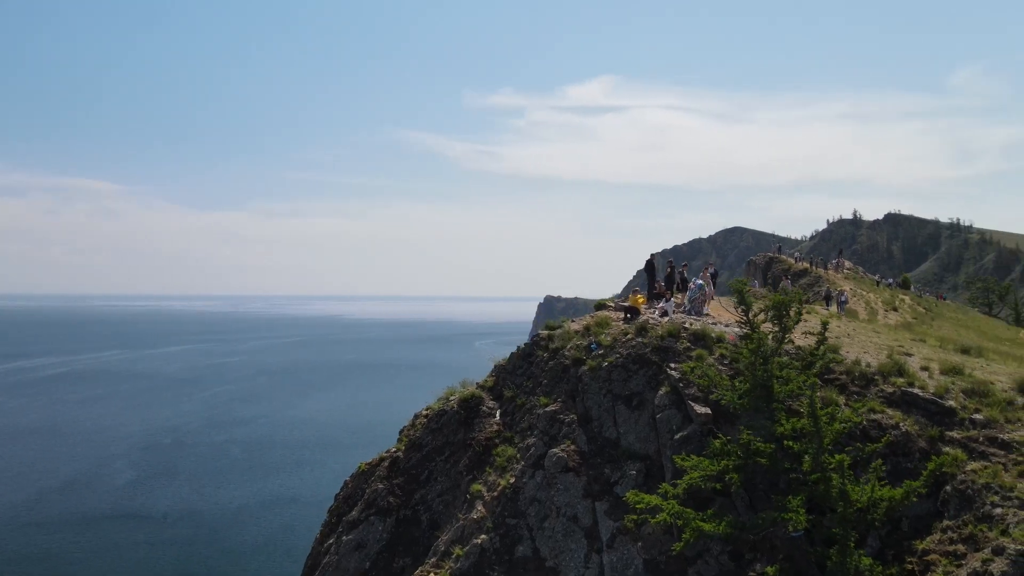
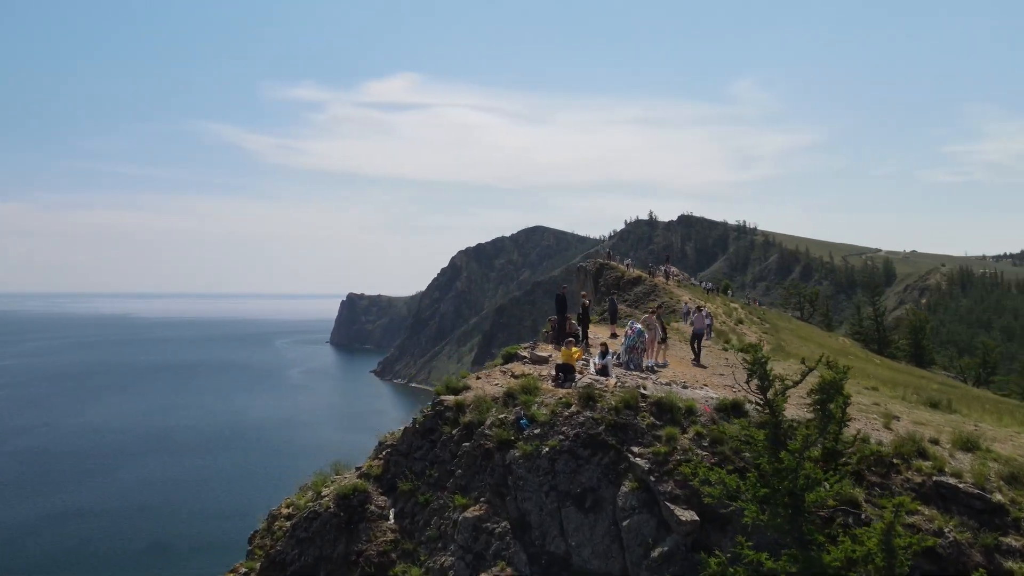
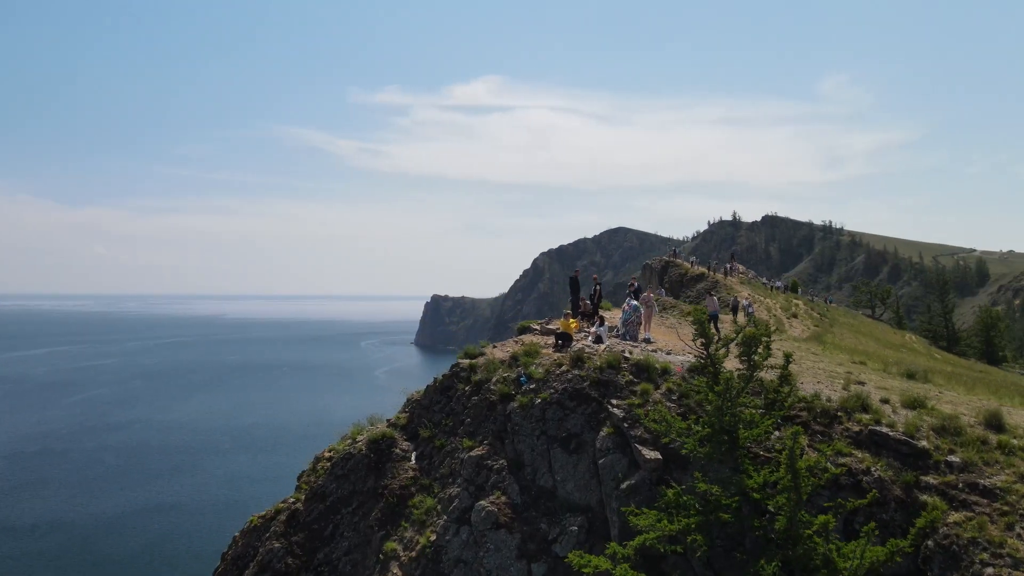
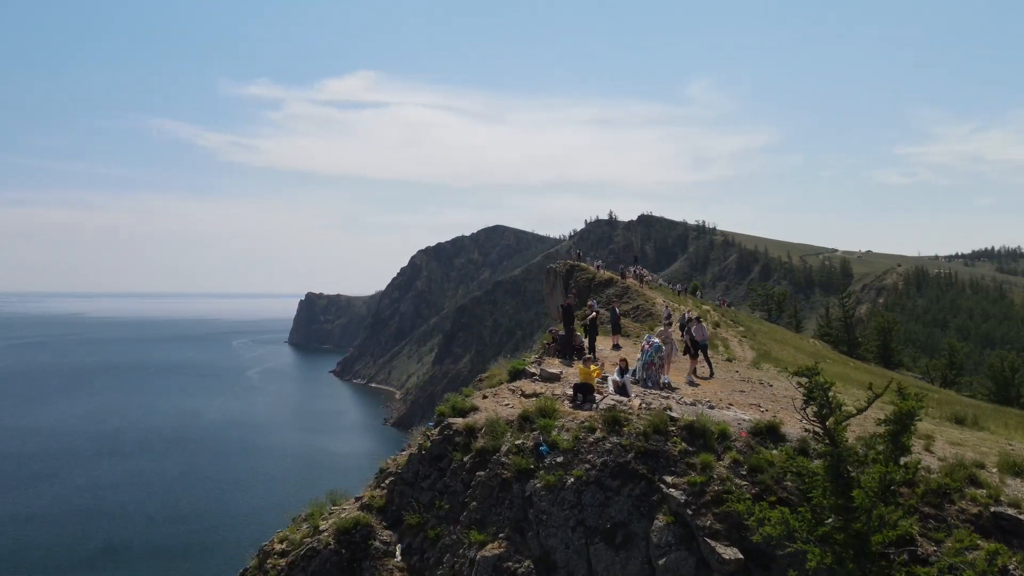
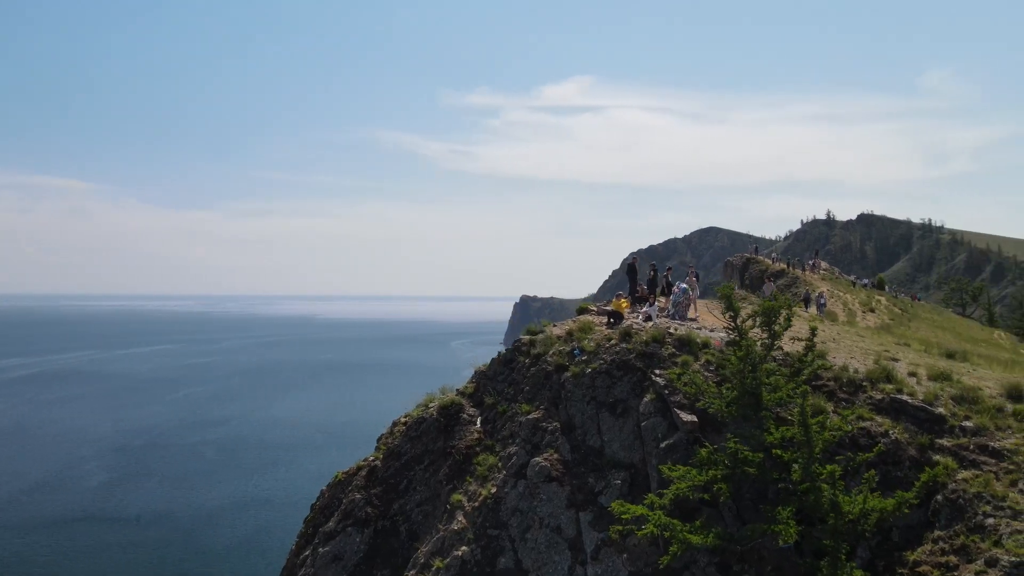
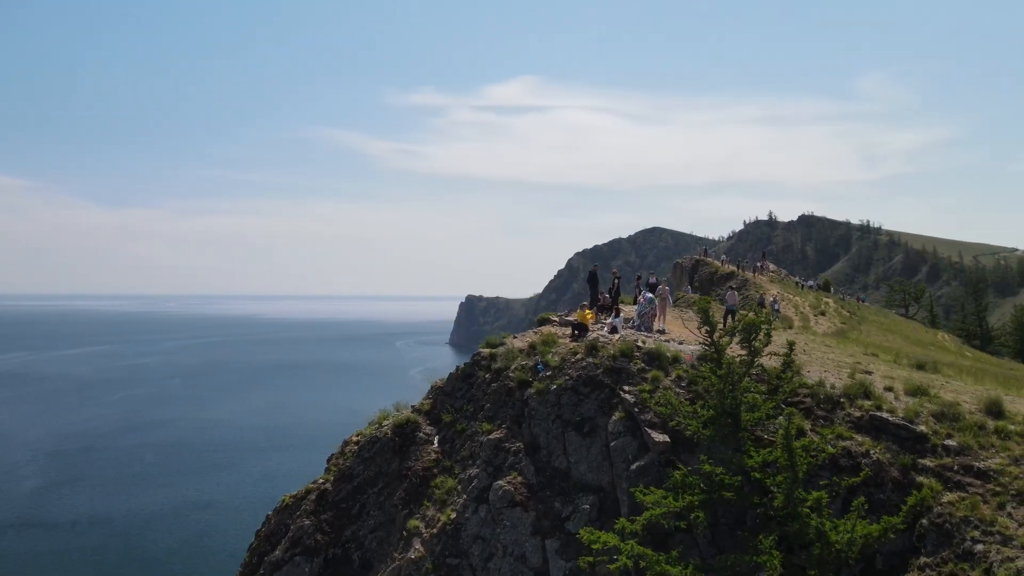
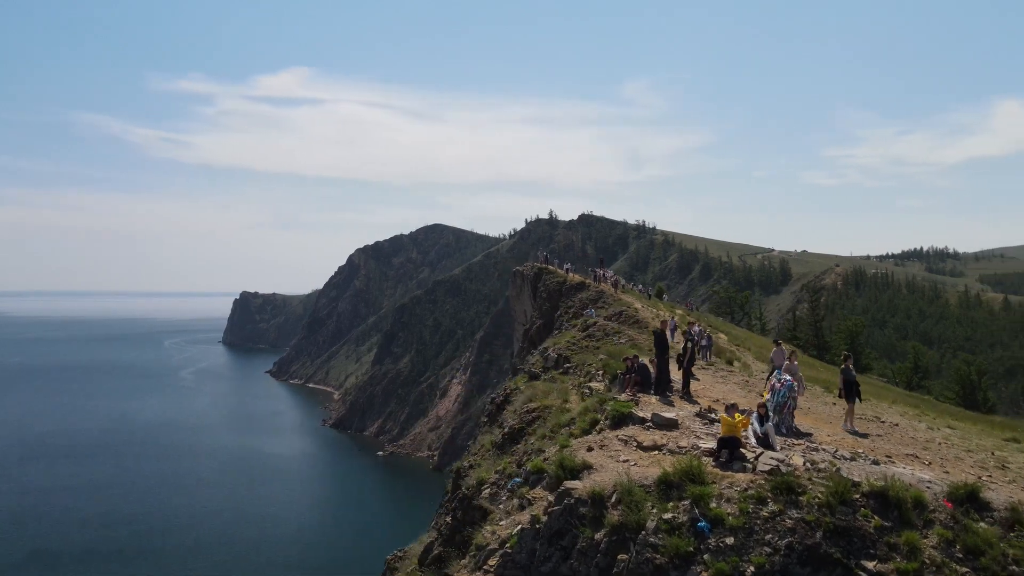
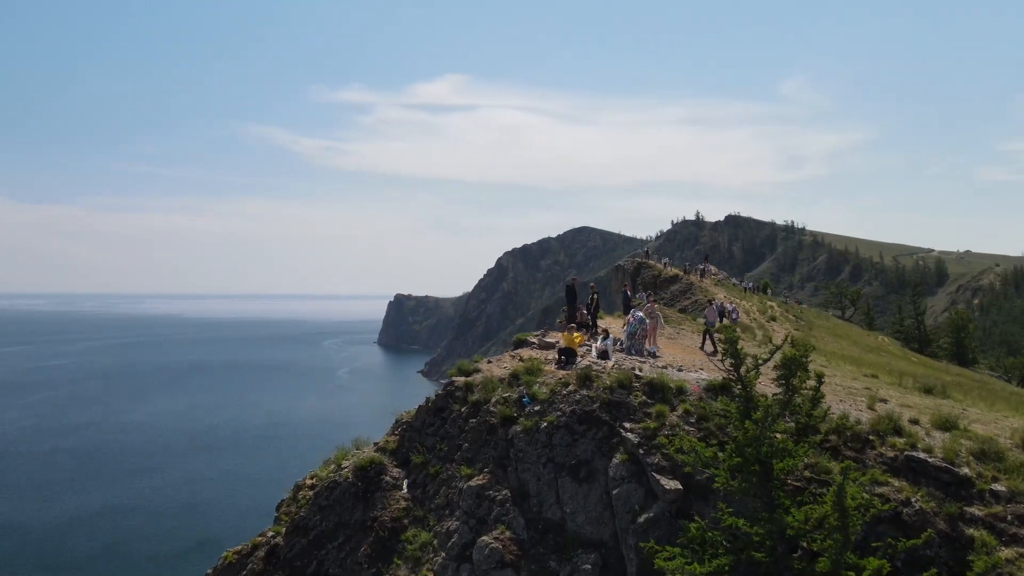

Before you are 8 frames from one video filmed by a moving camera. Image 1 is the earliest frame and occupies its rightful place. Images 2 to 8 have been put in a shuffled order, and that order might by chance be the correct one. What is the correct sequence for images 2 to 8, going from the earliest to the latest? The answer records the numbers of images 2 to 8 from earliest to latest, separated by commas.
5, 6, 3, 8, 2, 4, 7
